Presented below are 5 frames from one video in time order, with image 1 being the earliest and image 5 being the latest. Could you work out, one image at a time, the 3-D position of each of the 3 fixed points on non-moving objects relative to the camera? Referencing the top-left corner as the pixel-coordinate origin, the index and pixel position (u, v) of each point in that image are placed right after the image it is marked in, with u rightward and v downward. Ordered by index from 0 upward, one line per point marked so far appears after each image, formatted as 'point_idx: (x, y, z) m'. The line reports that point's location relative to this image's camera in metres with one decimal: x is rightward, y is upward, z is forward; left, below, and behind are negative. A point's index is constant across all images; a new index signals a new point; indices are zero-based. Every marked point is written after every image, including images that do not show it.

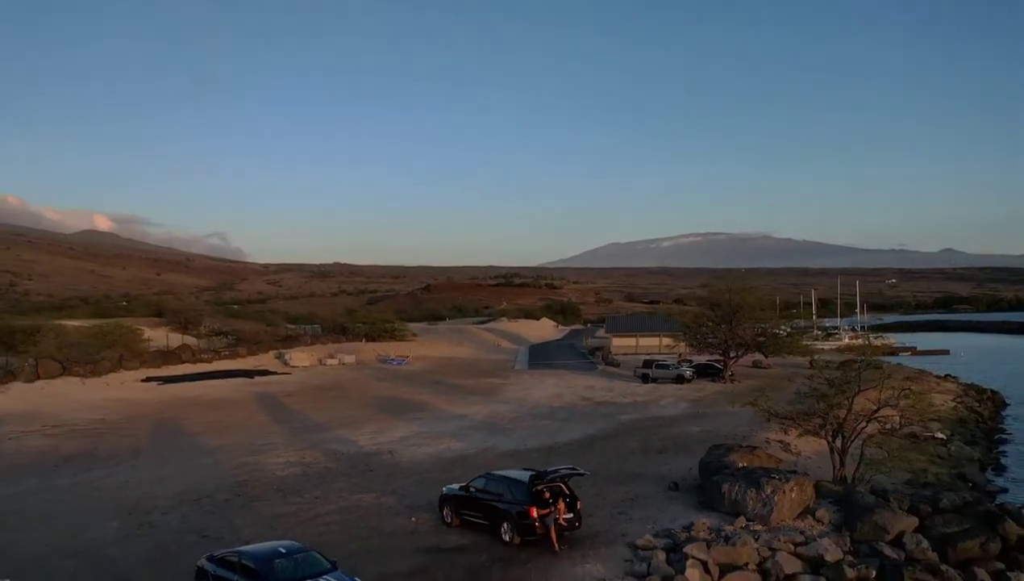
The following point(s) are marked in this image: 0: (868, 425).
0: (+5.5, -2.3, +13.2) m
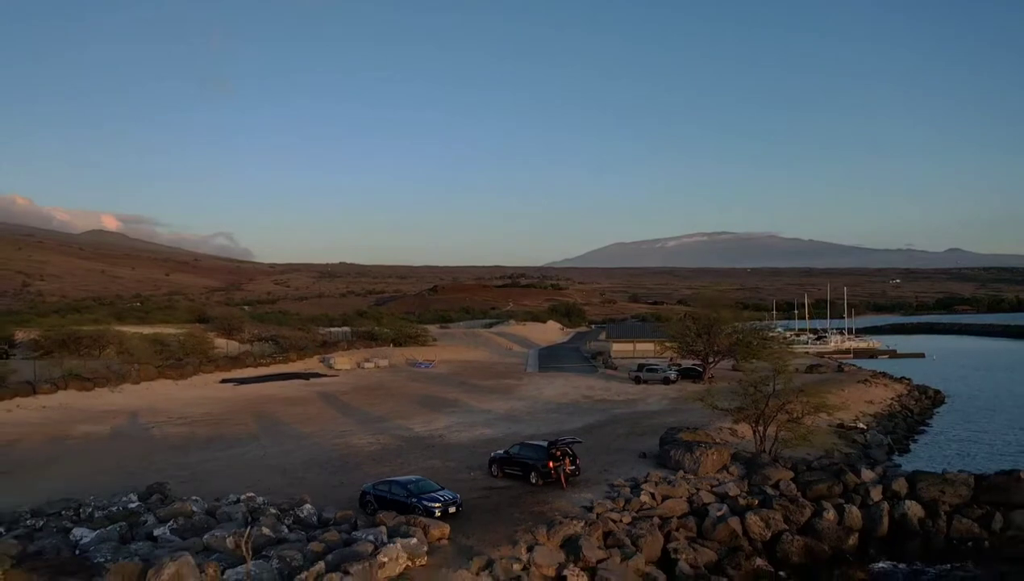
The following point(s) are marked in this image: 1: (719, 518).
0: (+6.0, -3.0, +18.9) m
1: (+3.4, -3.7, +13.7) m
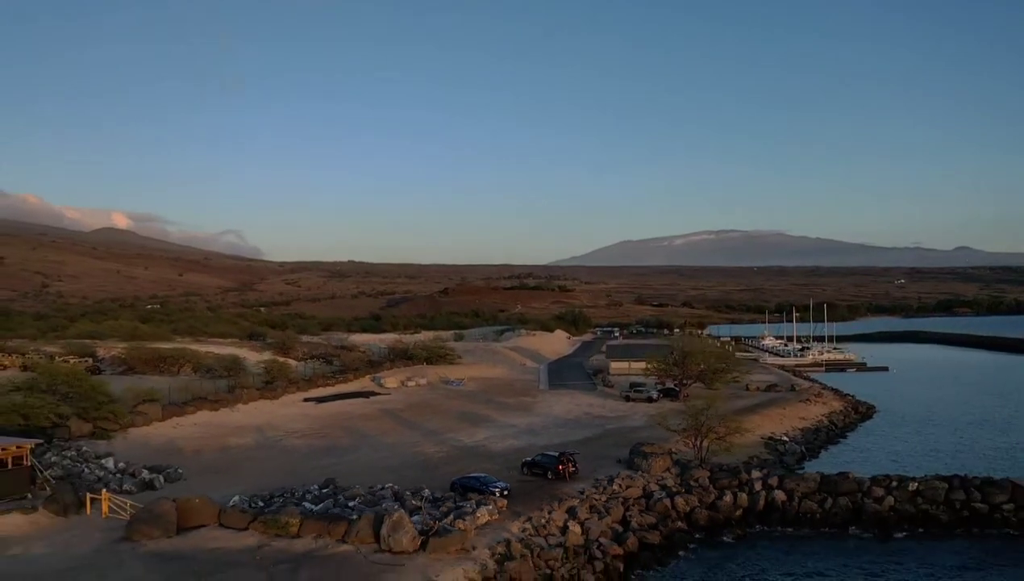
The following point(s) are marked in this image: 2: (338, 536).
0: (+6.8, -5.1, +28.7) m
1: (+4.1, -5.8, +23.5) m
2: (-3.8, -5.3, +18.2) m
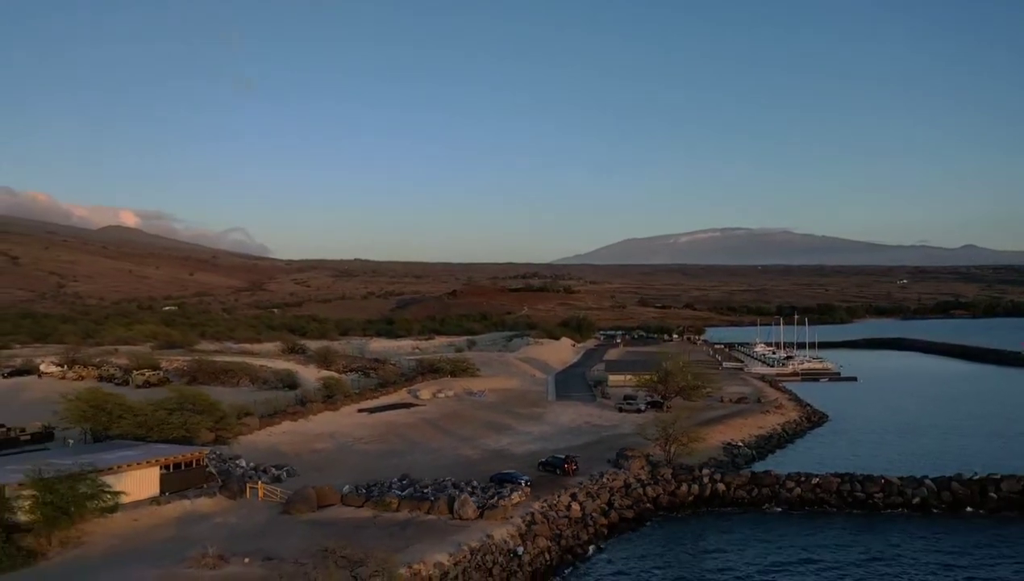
0: (+7.6, -7.2, +38.9) m
1: (+4.9, -8.0, +33.7) m
2: (-3.0, -7.5, +28.4) m
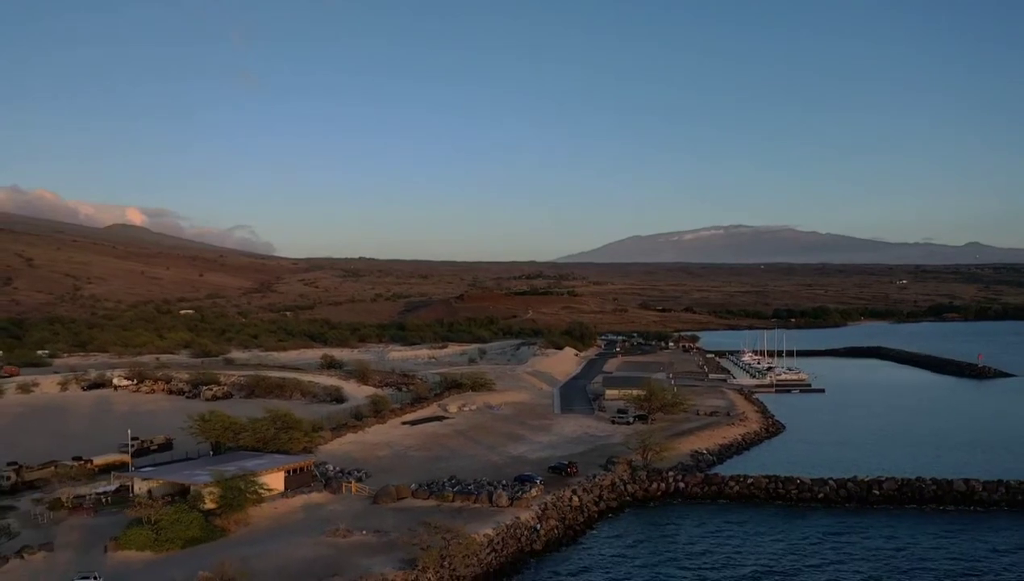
0: (+8.7, -10.2, +51.8) m
1: (+6.0, -10.9, +46.6) m
2: (-2.0, -10.4, +41.4) m
